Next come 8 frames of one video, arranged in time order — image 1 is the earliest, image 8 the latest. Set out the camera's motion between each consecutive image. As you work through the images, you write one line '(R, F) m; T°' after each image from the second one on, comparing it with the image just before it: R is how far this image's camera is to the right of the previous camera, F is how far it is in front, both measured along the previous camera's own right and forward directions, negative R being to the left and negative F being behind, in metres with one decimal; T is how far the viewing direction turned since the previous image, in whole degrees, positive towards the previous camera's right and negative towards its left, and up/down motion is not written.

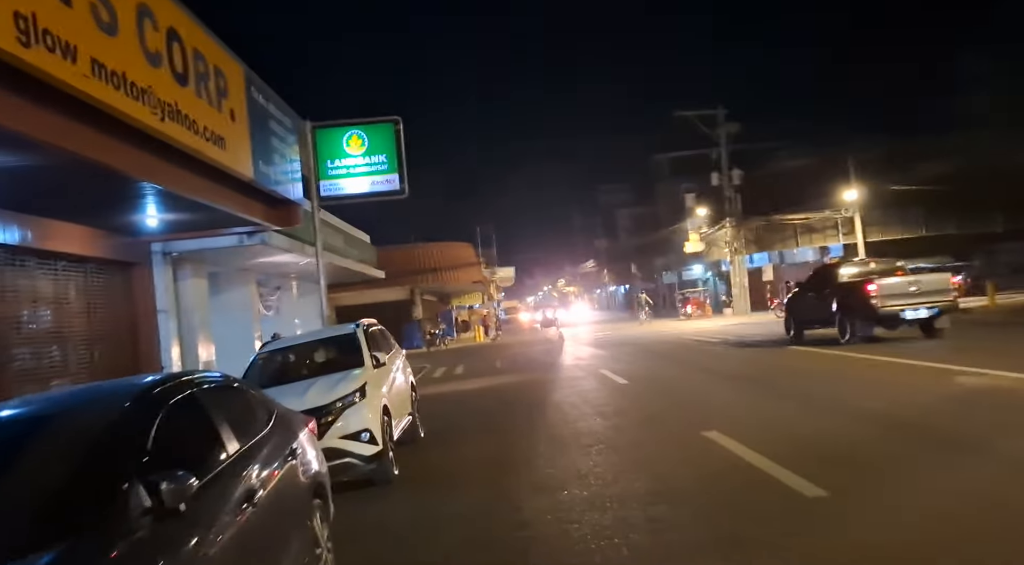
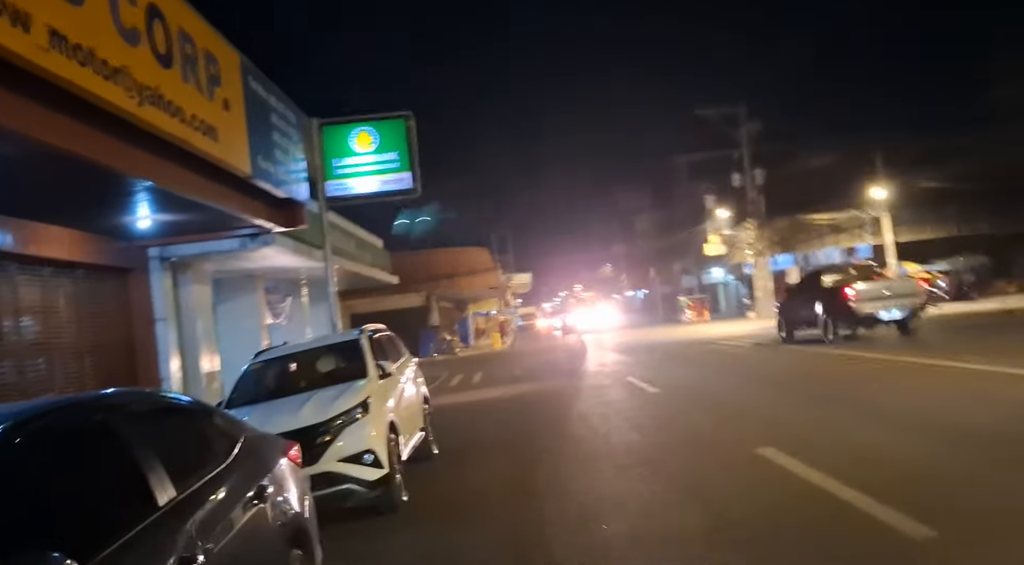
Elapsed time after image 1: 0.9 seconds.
(-0.1, +1.1) m; -1°
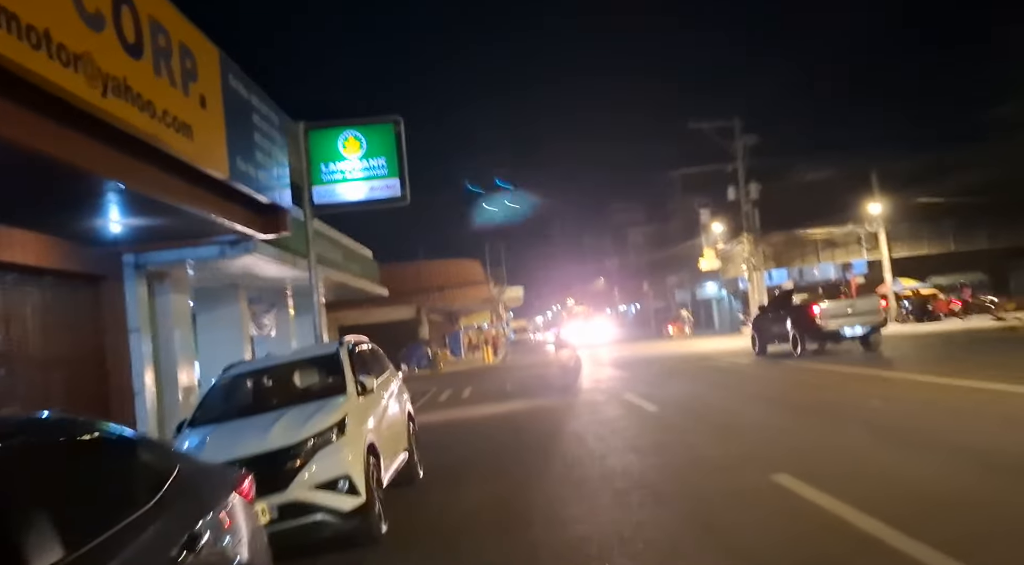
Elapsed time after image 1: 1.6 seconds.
(0.0, +0.7) m; +1°
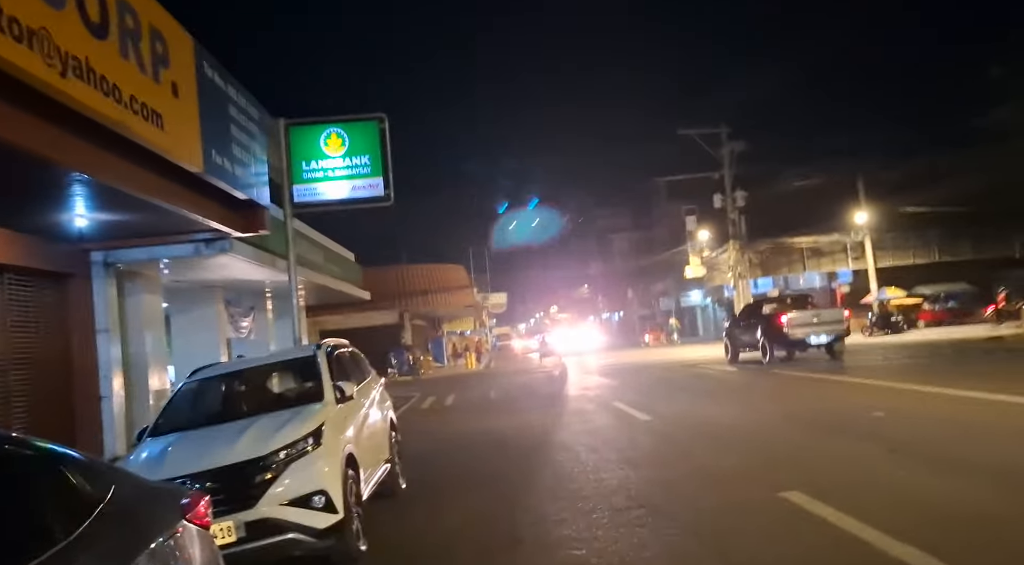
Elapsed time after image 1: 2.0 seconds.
(-0.1, +0.5) m; +1°
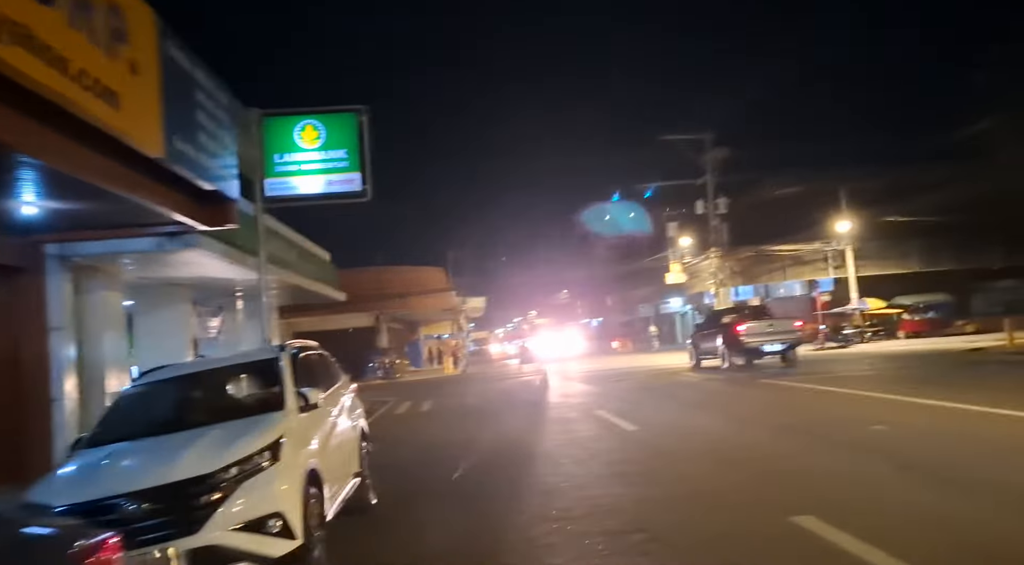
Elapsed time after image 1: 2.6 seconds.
(-0.1, +0.7) m; +1°
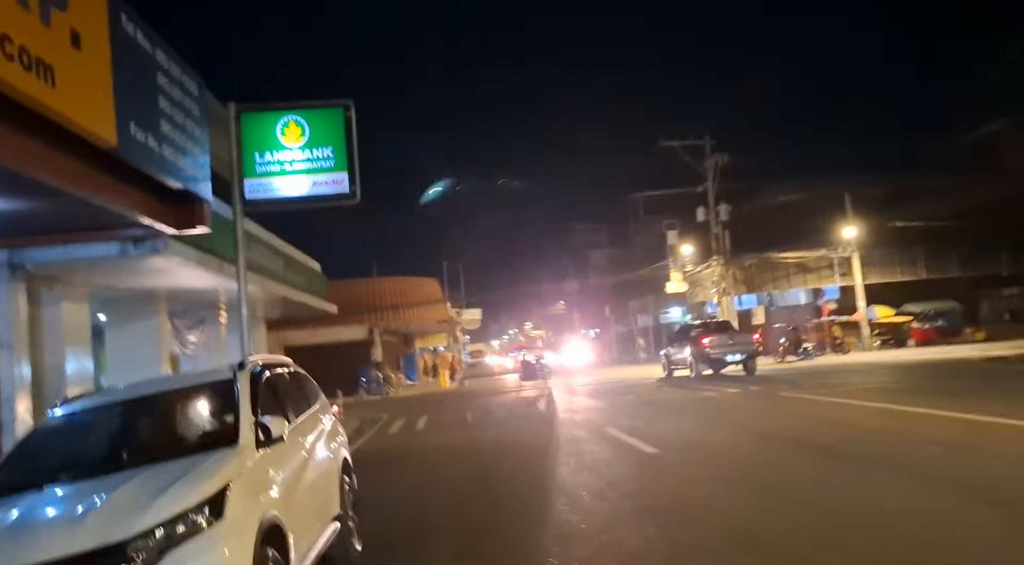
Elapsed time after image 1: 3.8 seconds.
(-0.1, +1.3) m; 0°
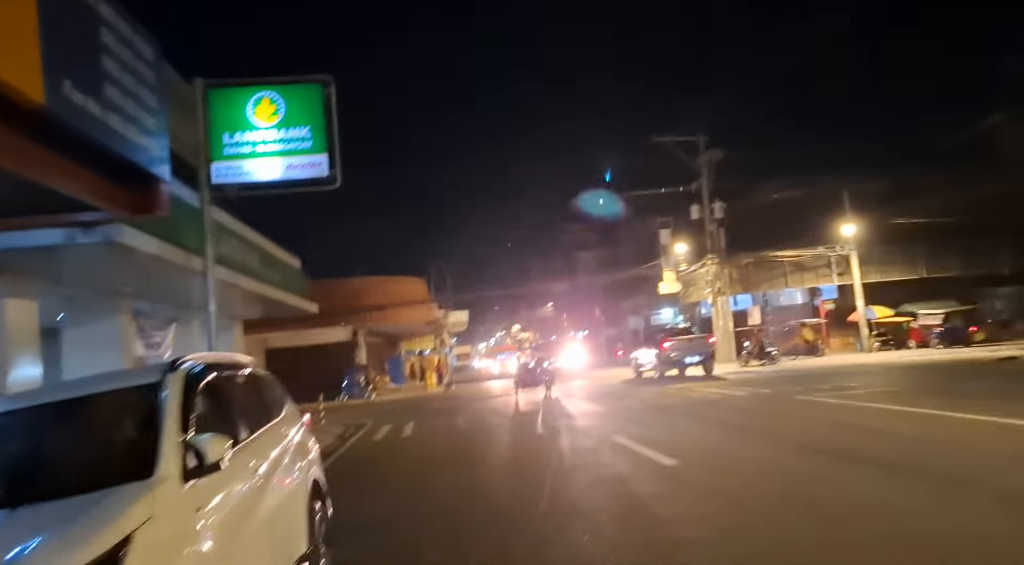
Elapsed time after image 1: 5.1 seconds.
(-0.2, +1.4) m; +1°
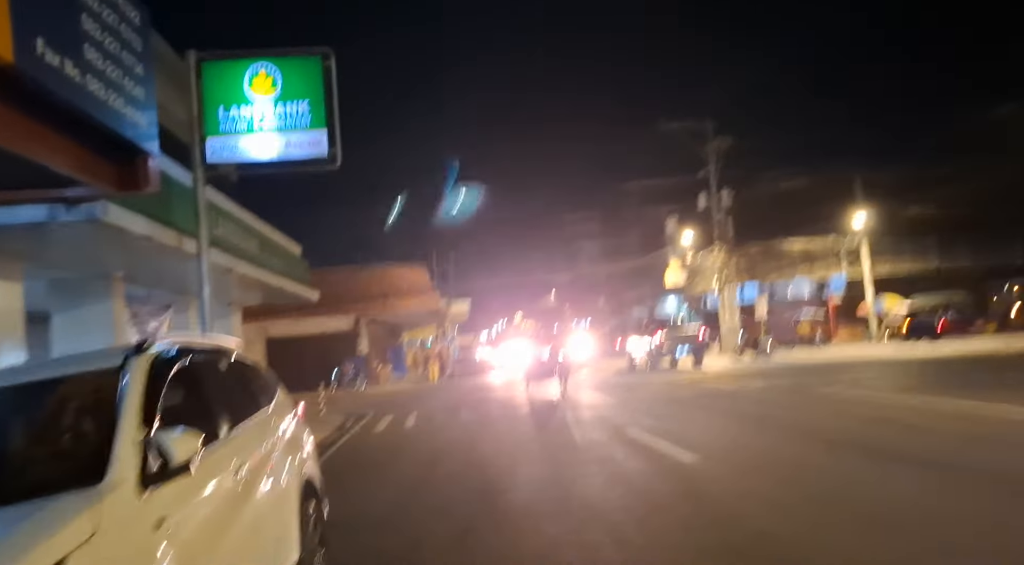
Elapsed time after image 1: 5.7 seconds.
(-0.1, +0.7) m; 0°
